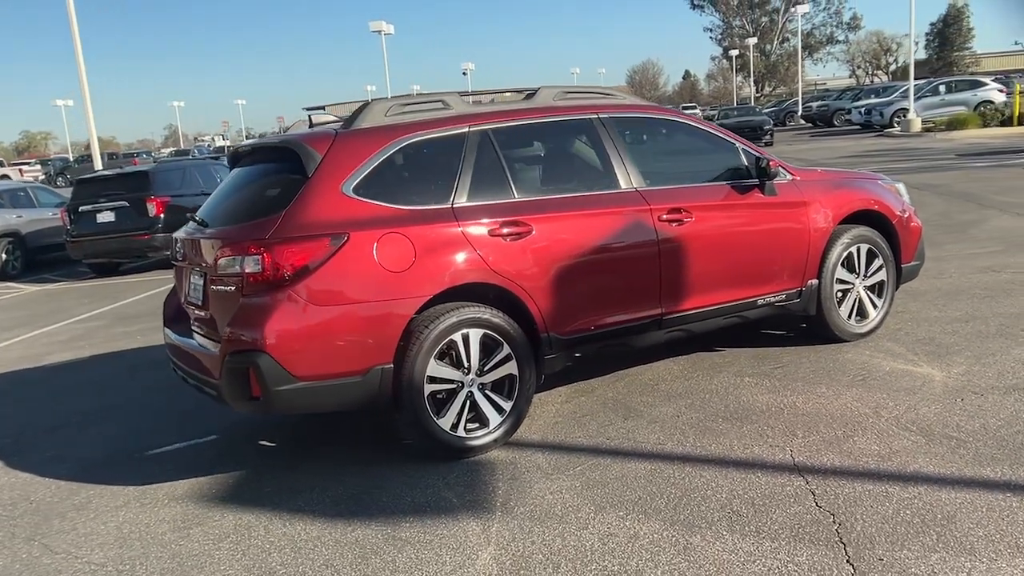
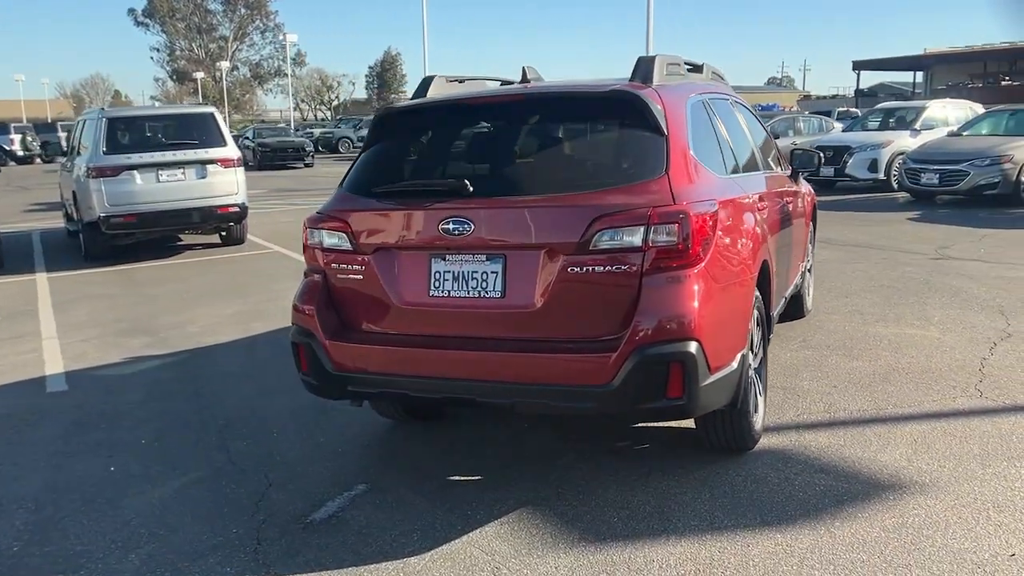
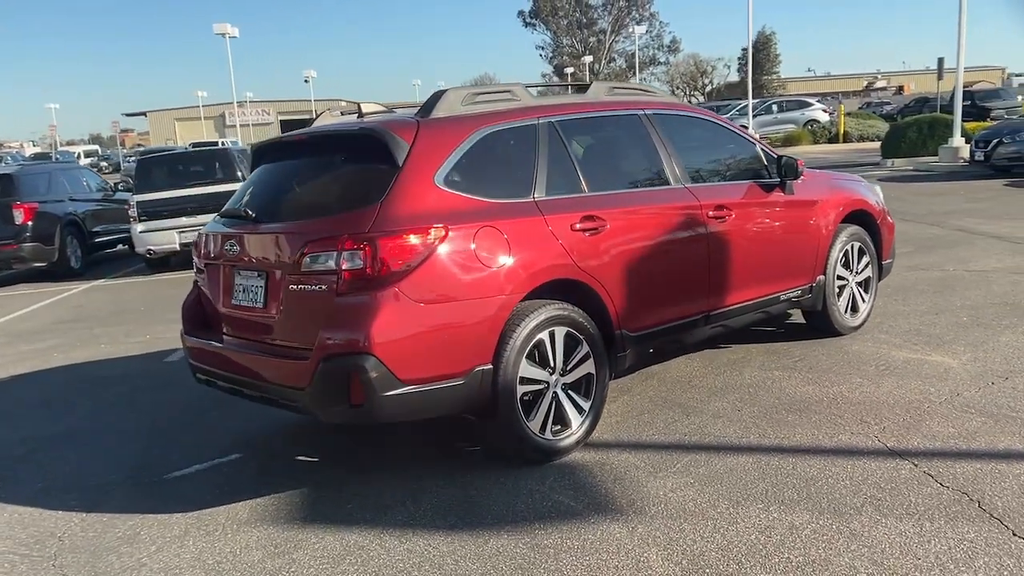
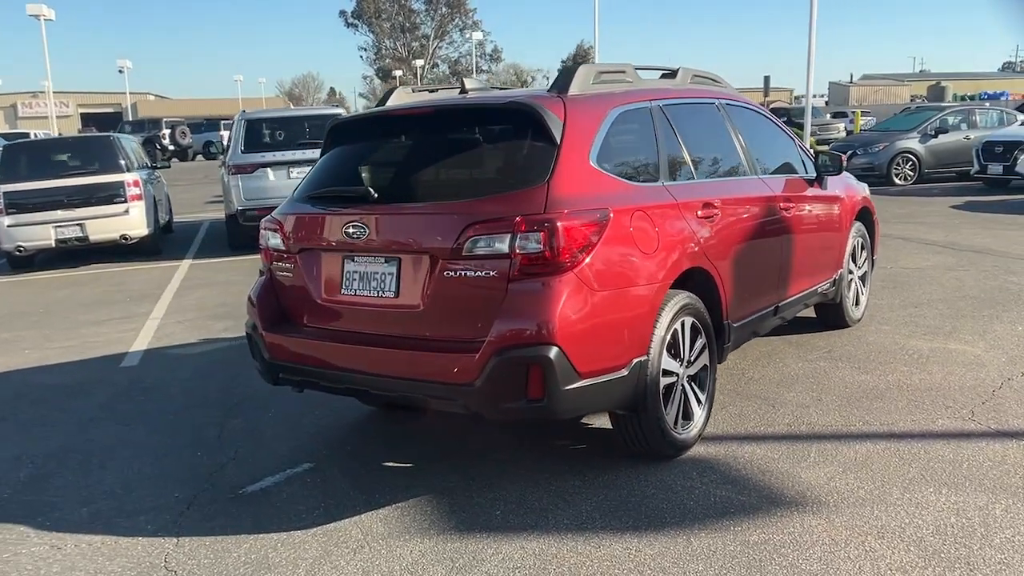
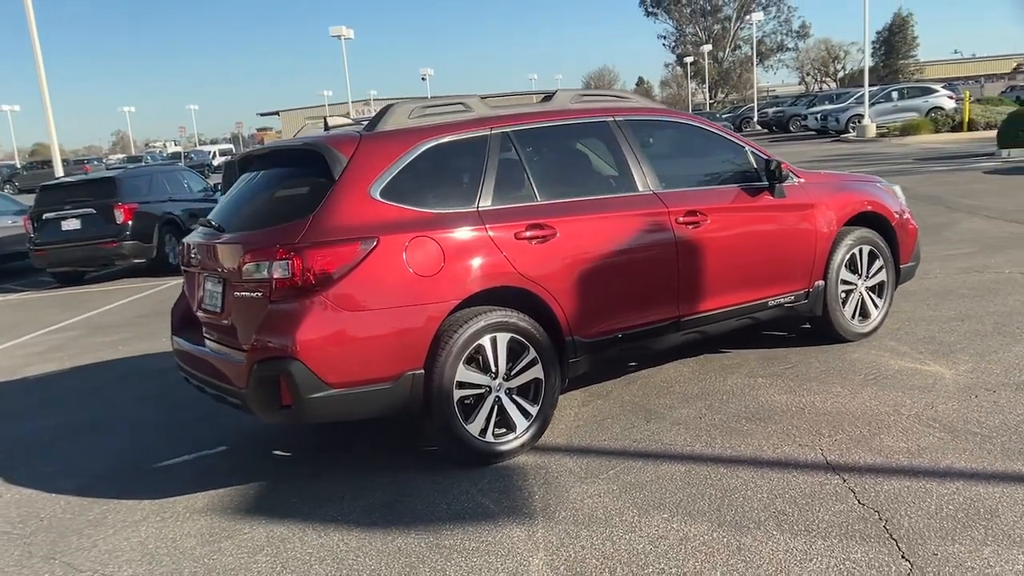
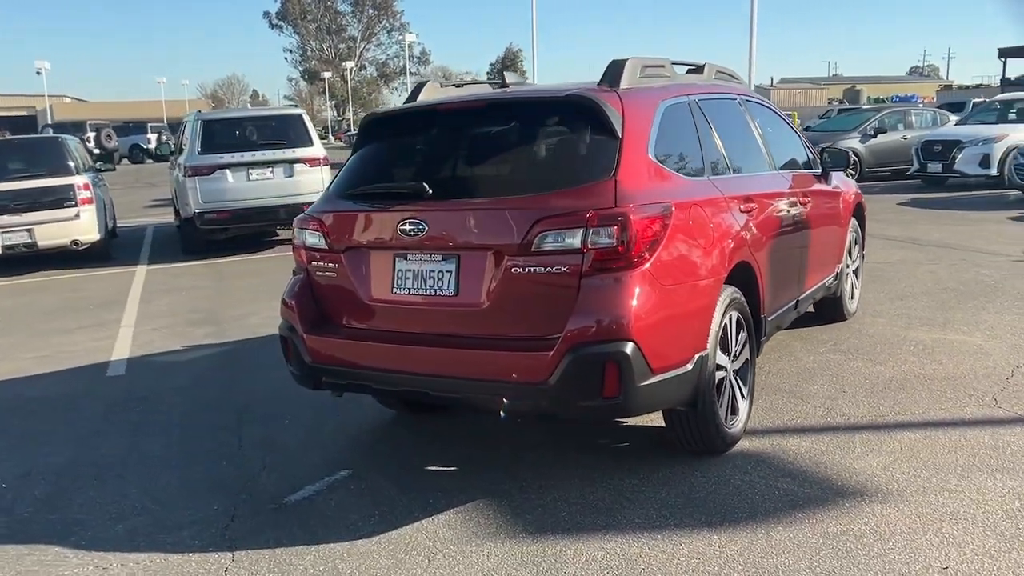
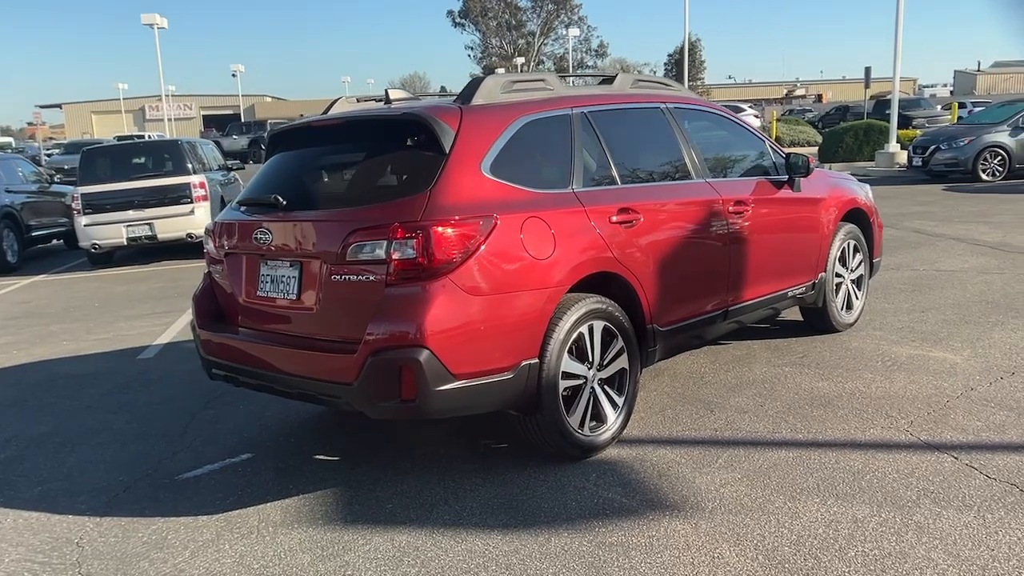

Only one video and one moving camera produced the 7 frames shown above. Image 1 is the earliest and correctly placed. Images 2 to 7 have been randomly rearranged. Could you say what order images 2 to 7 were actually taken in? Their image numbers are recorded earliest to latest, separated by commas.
5, 3, 7, 4, 6, 2
